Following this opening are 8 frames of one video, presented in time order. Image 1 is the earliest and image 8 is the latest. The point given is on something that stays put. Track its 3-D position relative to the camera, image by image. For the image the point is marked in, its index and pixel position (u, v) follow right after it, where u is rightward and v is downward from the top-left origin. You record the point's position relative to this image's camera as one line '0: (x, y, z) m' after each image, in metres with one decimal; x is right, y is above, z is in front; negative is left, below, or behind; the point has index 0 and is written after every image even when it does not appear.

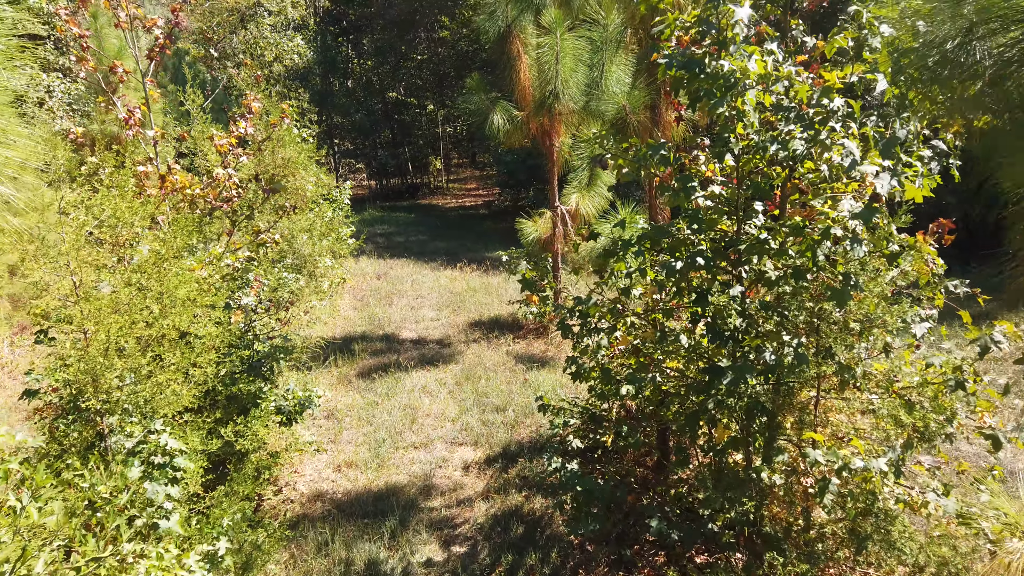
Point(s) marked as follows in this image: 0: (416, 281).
0: (-1.0, +0.1, +7.5) m
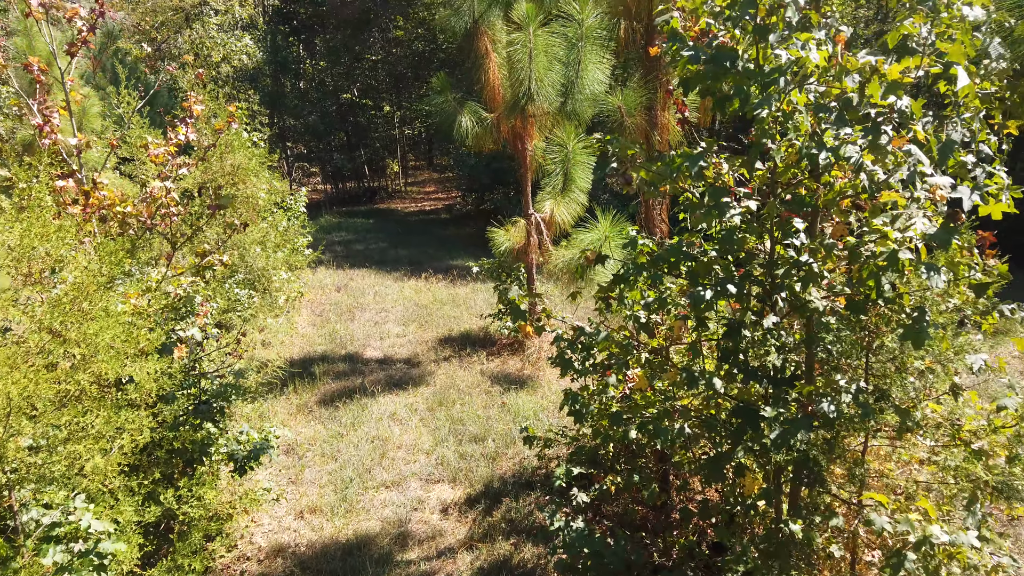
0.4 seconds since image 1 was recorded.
0: (-1.3, -0.1, +7.1) m
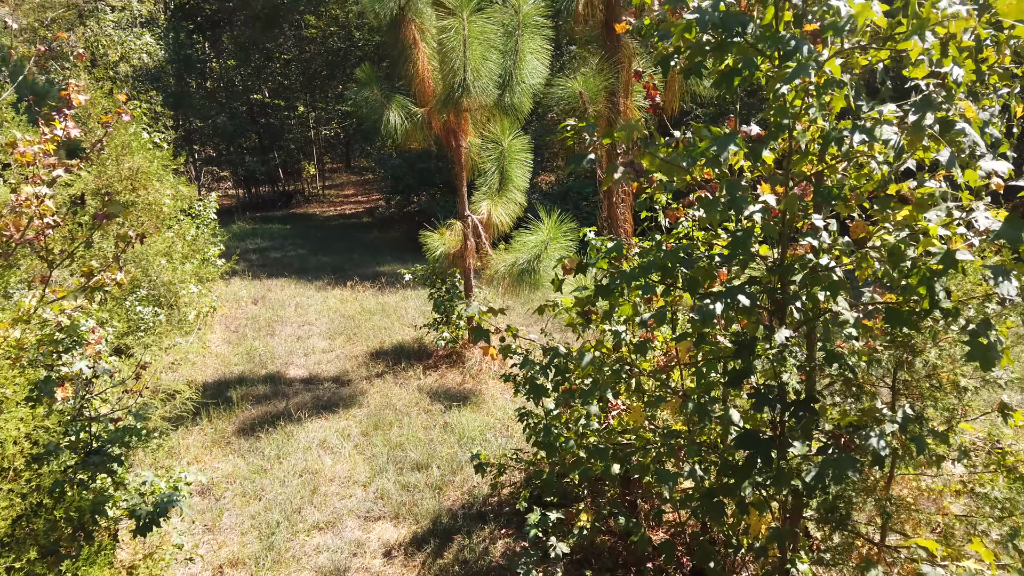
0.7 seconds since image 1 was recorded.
0: (-1.9, -0.2, +6.6) m
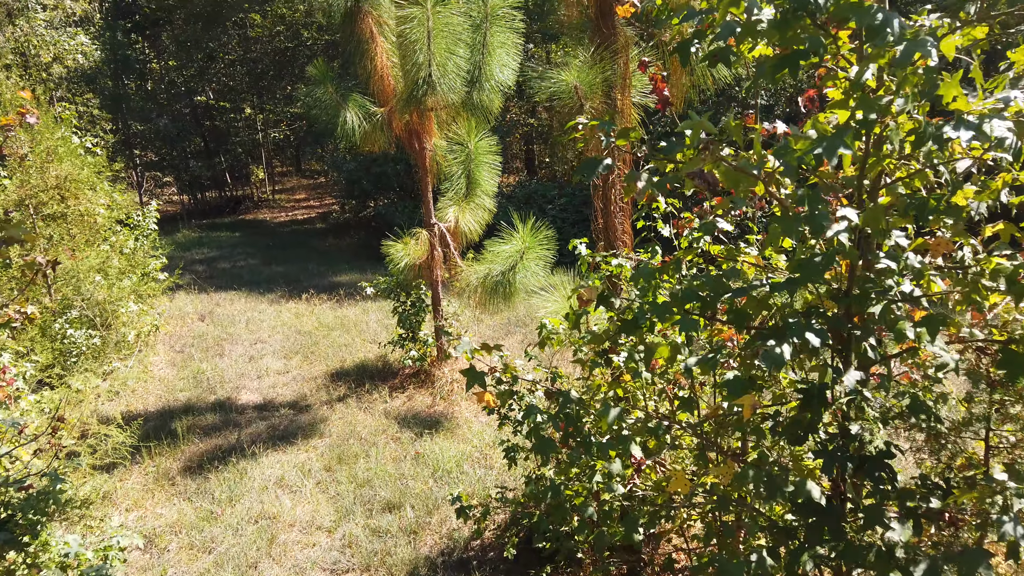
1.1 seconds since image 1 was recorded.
0: (-2.1, -0.3, +6.2) m
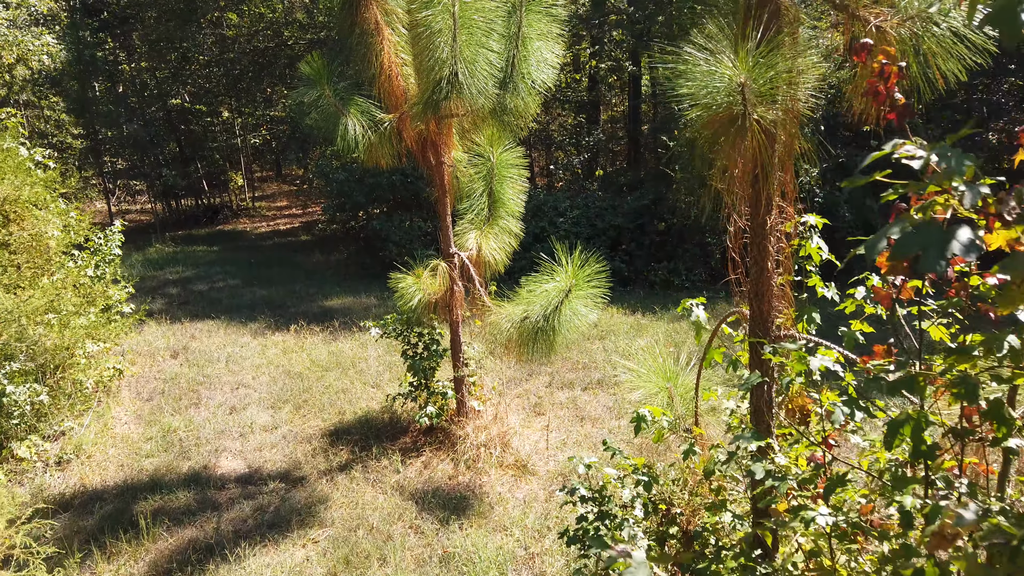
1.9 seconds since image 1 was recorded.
0: (-2.0, -0.5, +5.3) m
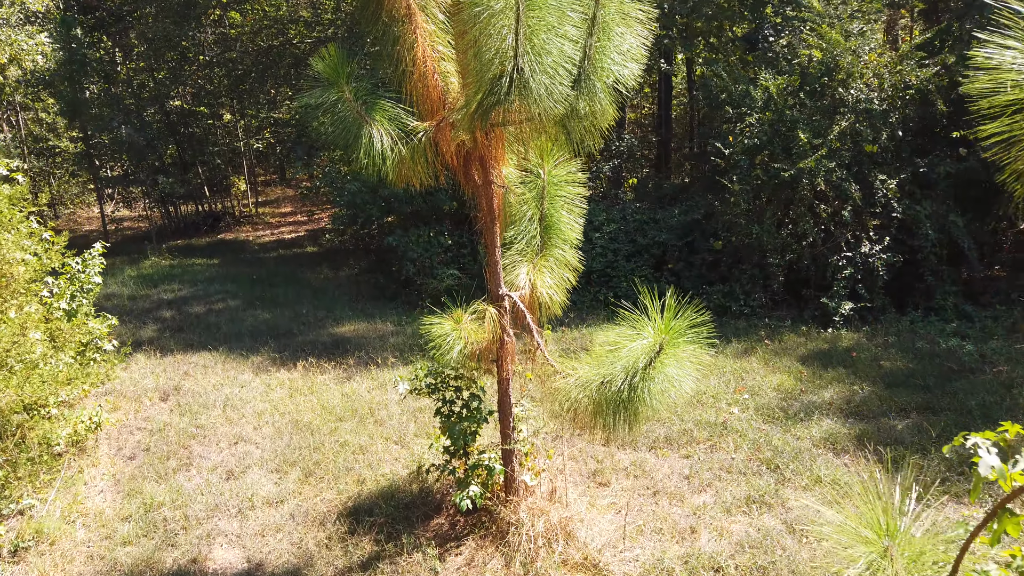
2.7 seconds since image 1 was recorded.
0: (-1.7, -0.7, +4.6) m
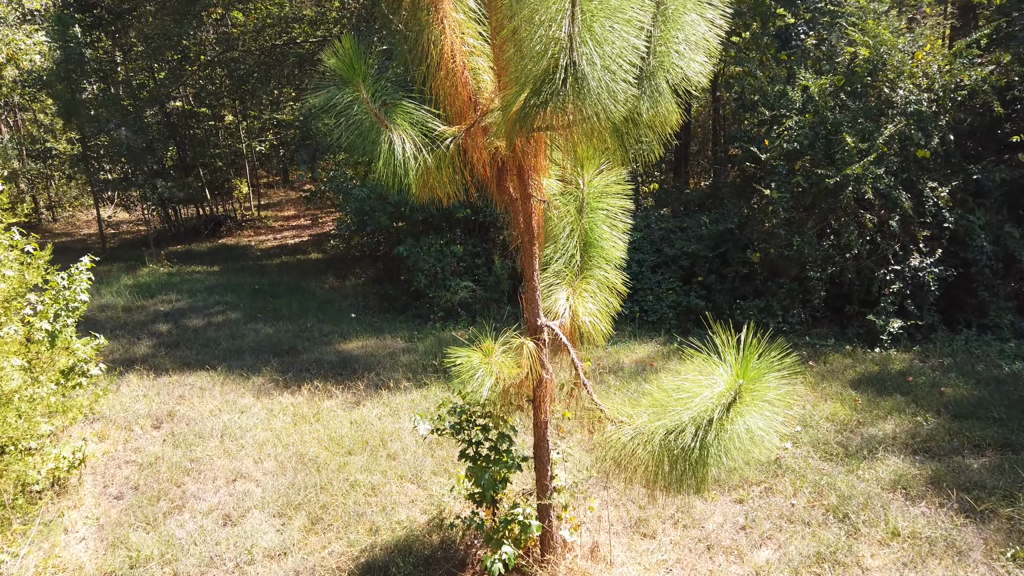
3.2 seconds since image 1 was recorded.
0: (-1.6, -0.8, +4.2) m
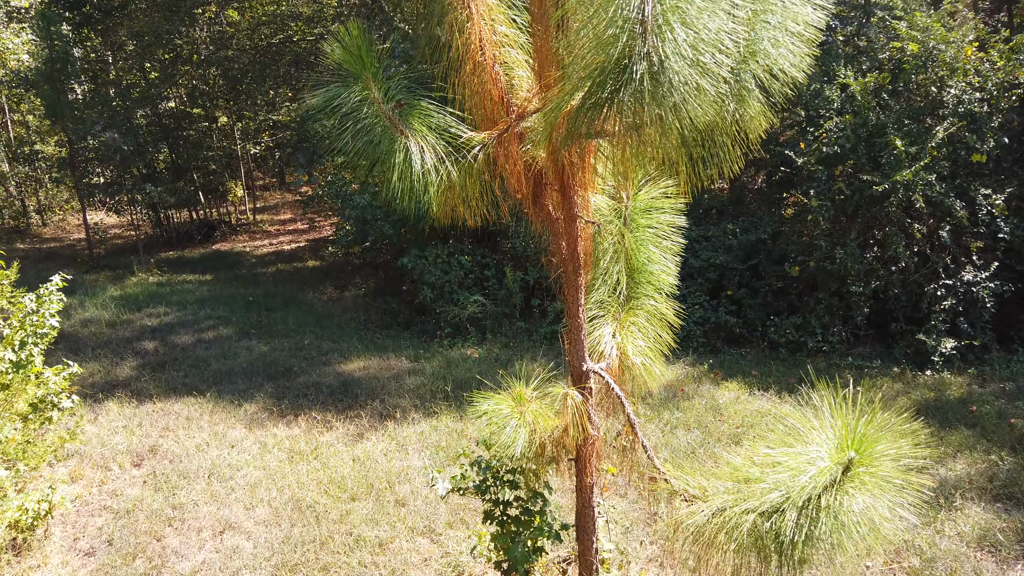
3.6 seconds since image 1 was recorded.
0: (-1.5, -0.9, +3.8) m
